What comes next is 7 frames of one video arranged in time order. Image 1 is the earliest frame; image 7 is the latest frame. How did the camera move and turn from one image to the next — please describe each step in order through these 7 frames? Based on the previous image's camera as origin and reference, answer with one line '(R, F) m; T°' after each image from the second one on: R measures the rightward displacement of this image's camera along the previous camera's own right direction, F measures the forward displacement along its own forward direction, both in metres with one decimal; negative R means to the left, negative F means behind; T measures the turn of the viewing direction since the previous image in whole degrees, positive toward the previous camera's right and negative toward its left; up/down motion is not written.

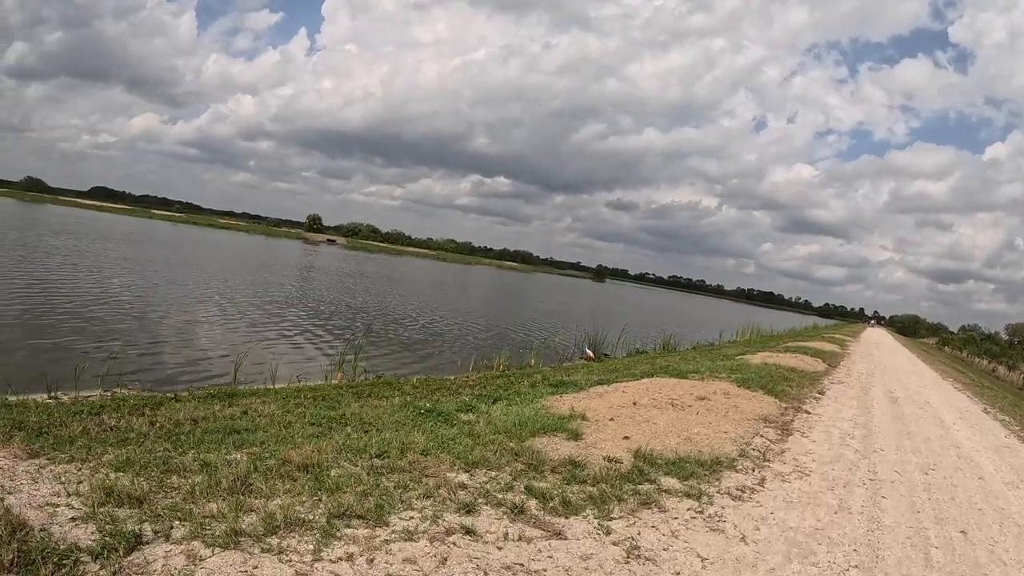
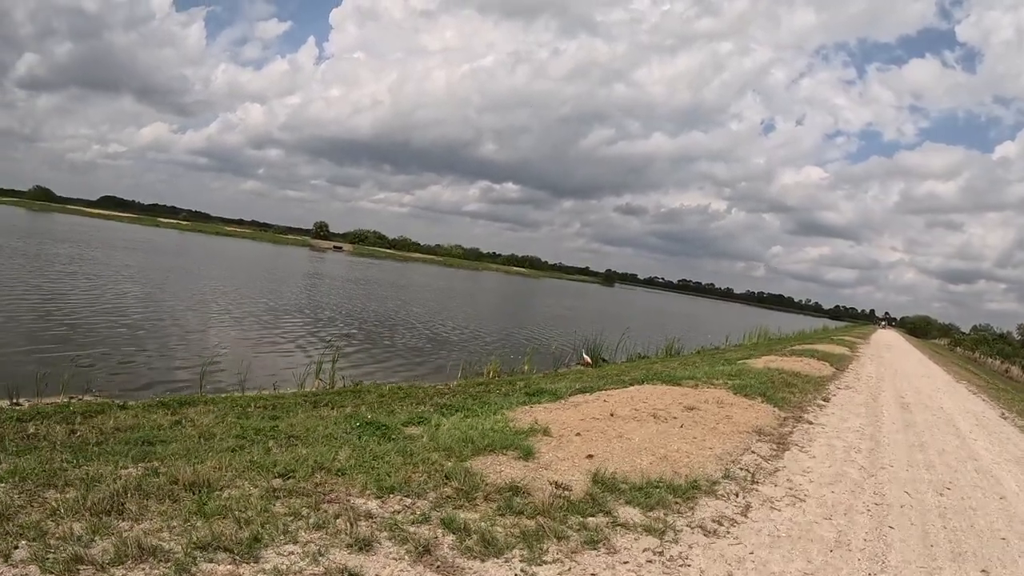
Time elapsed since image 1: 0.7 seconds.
(+0.8, +1.1) m; -1°
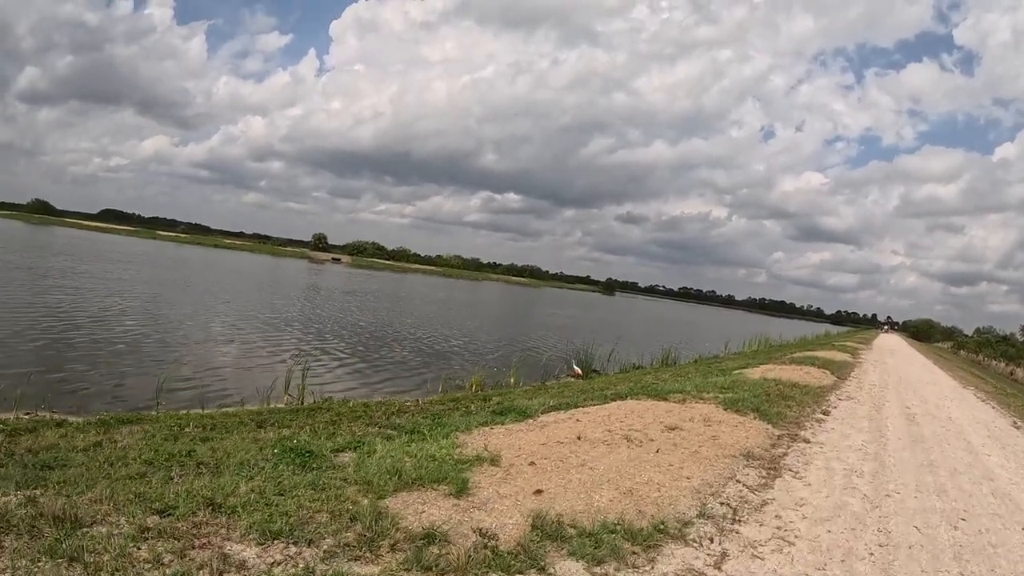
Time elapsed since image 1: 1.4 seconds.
(+0.7, +1.1) m; 0°
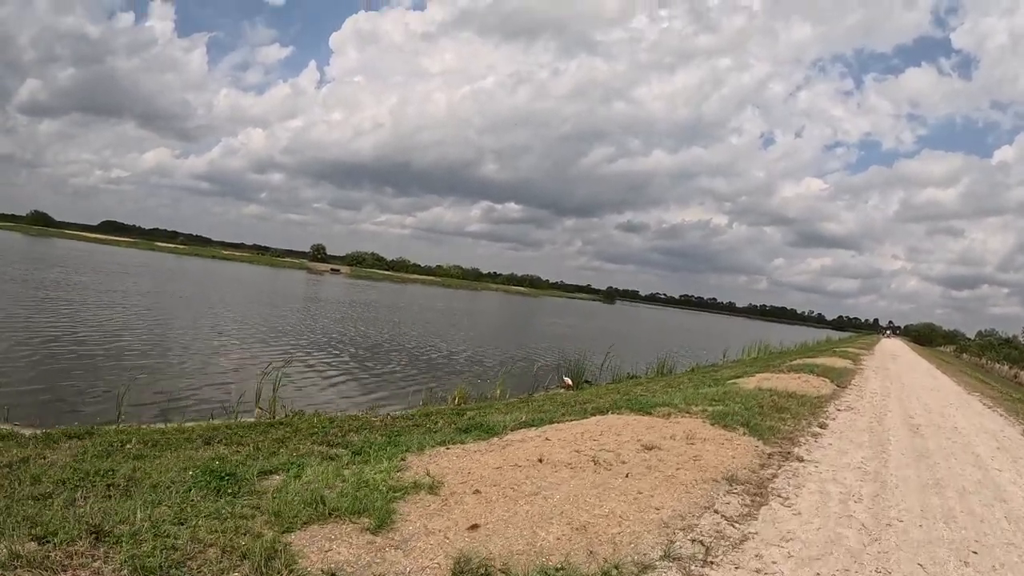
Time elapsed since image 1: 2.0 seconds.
(+0.6, +0.9) m; 0°
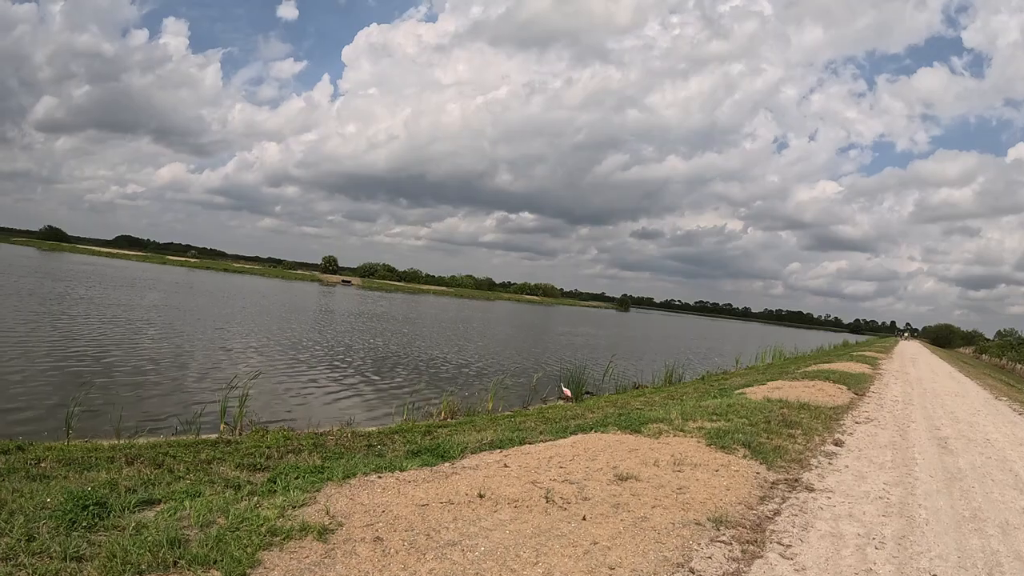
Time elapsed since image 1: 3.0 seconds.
(+0.8, +1.5) m; -1°
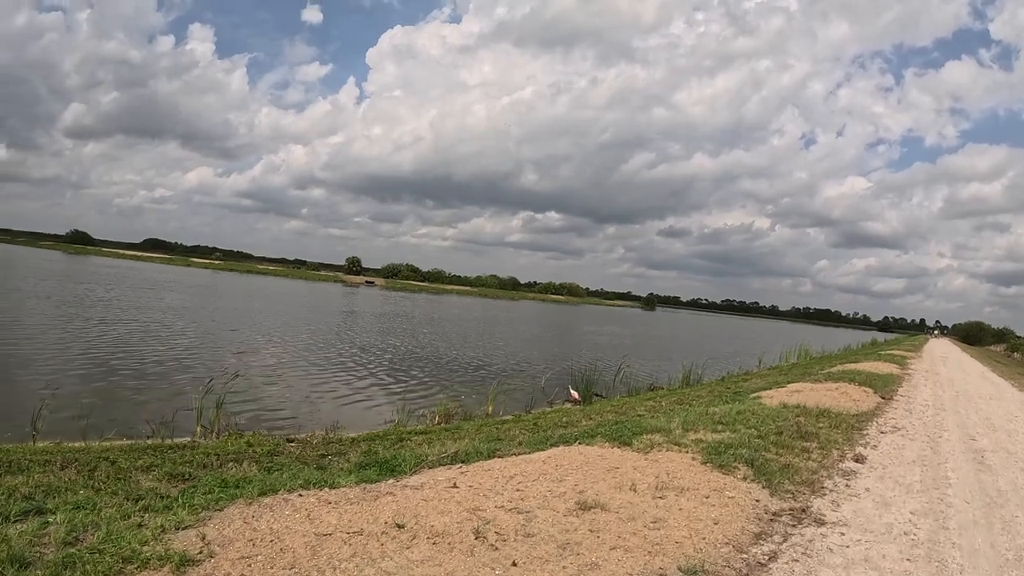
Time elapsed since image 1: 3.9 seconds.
(+0.8, +1.3) m; -2°
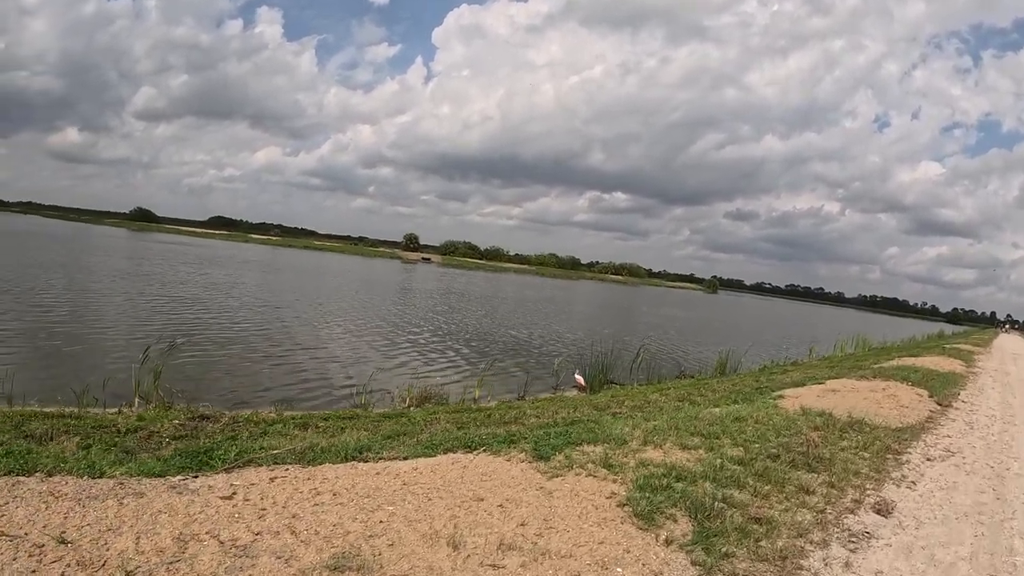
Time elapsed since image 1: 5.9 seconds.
(+2.1, +3.0) m; -5°
